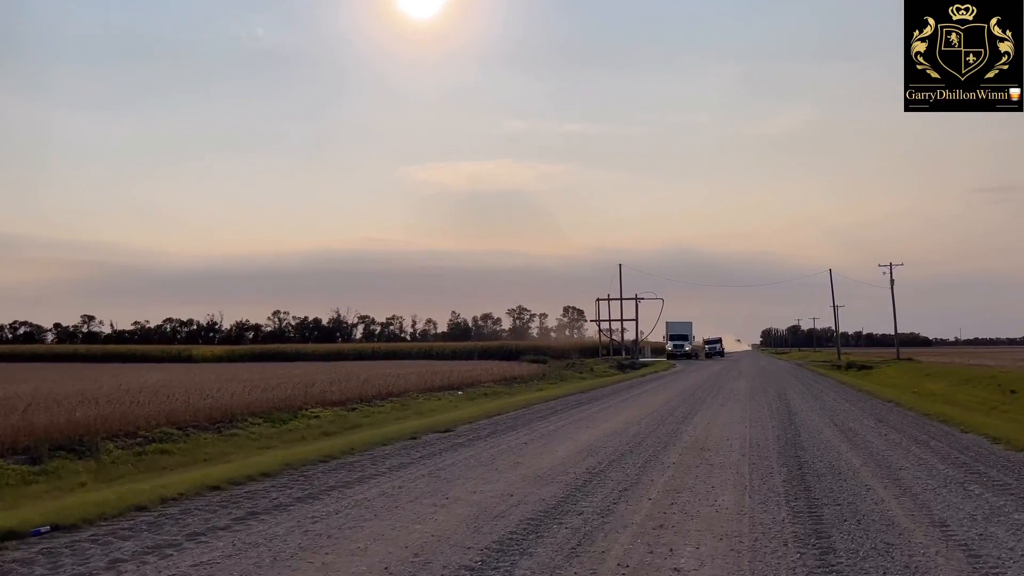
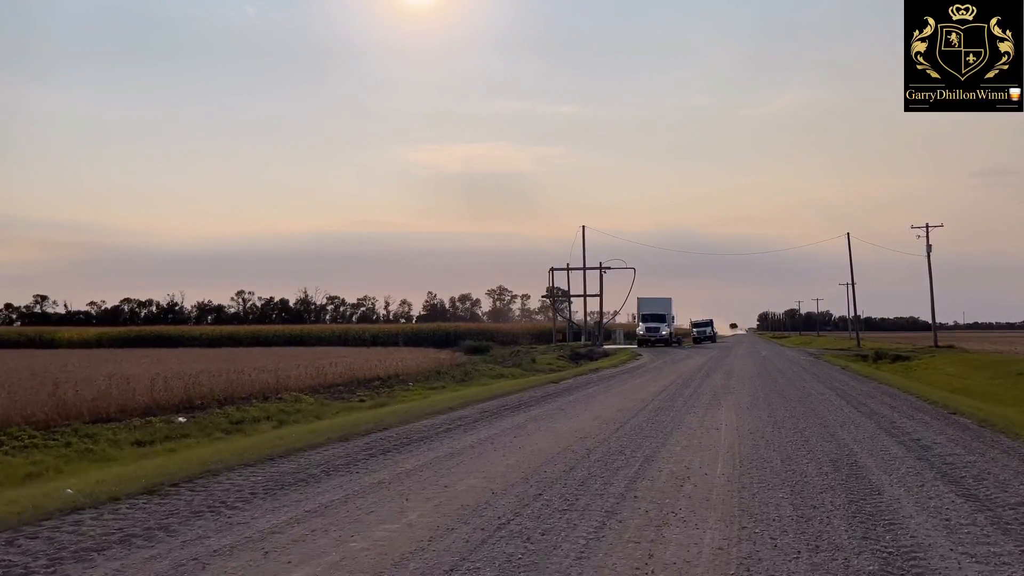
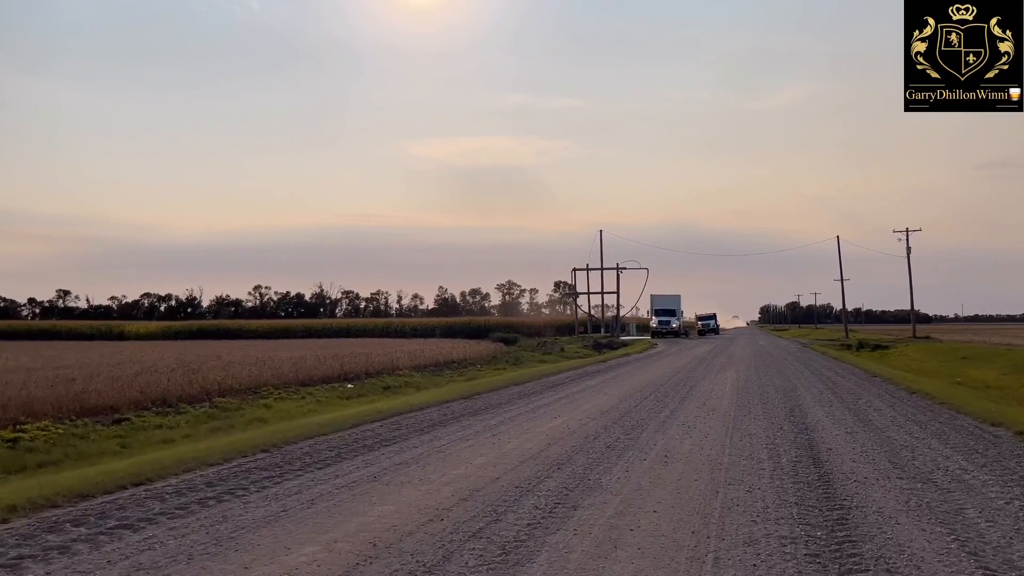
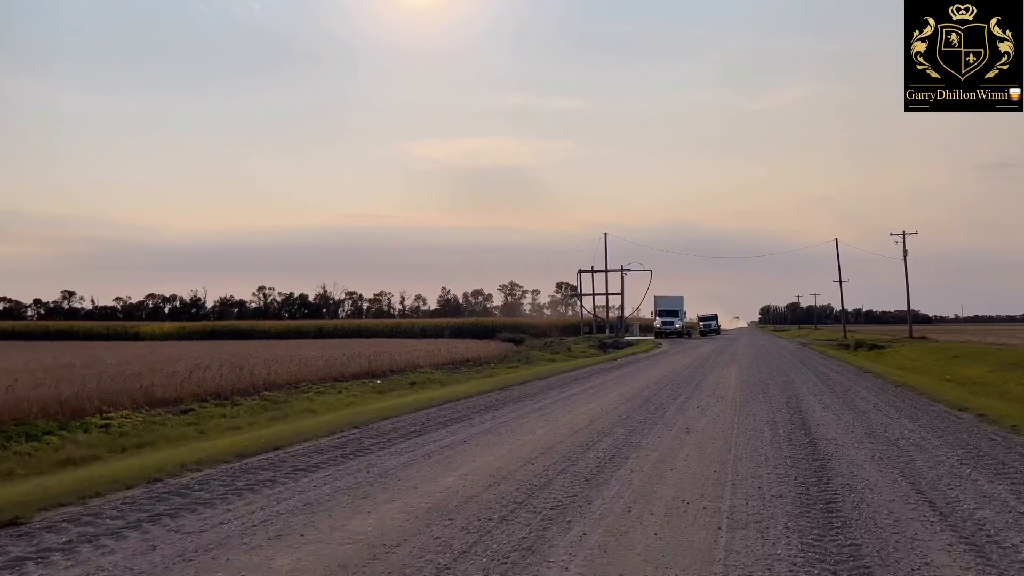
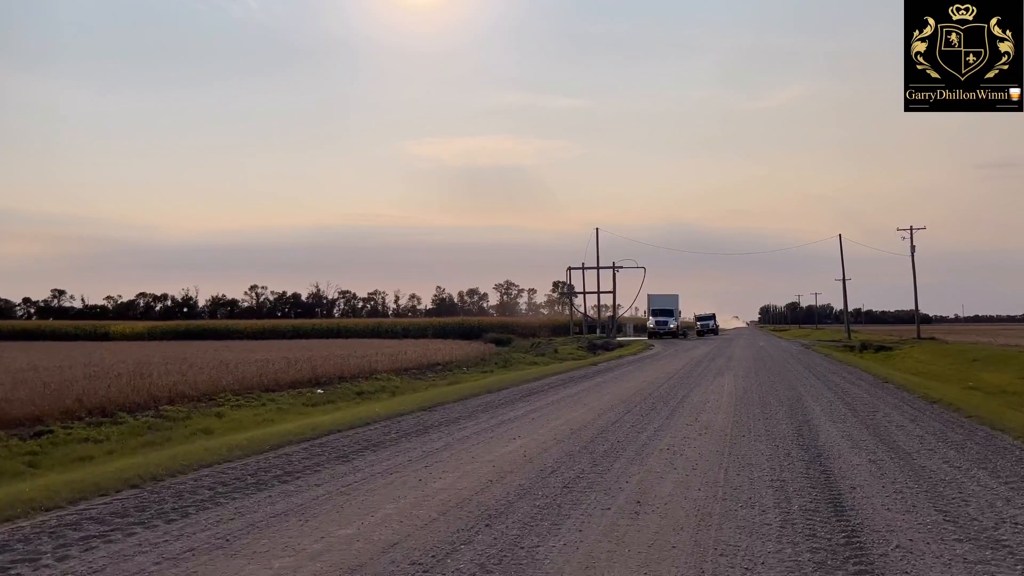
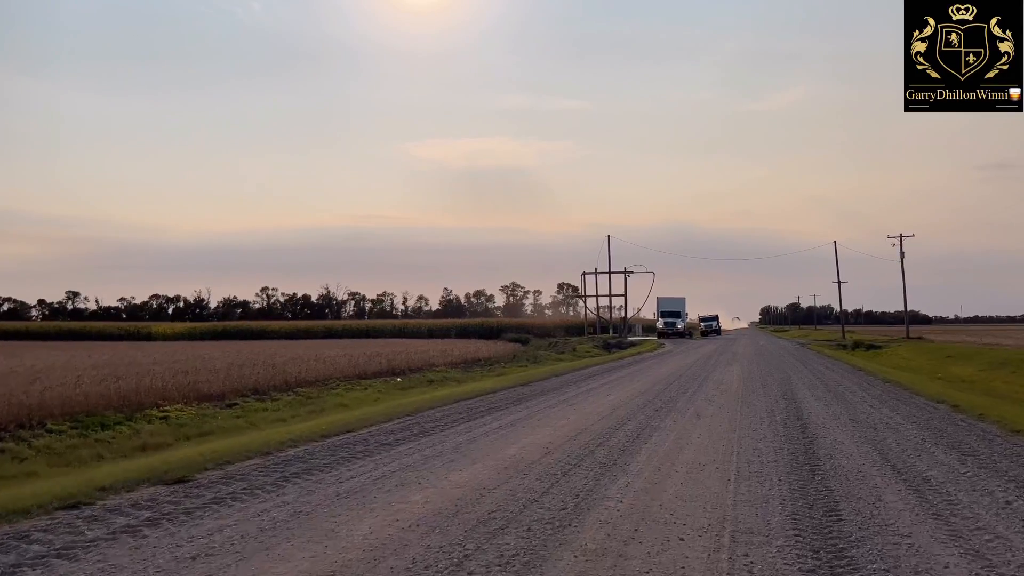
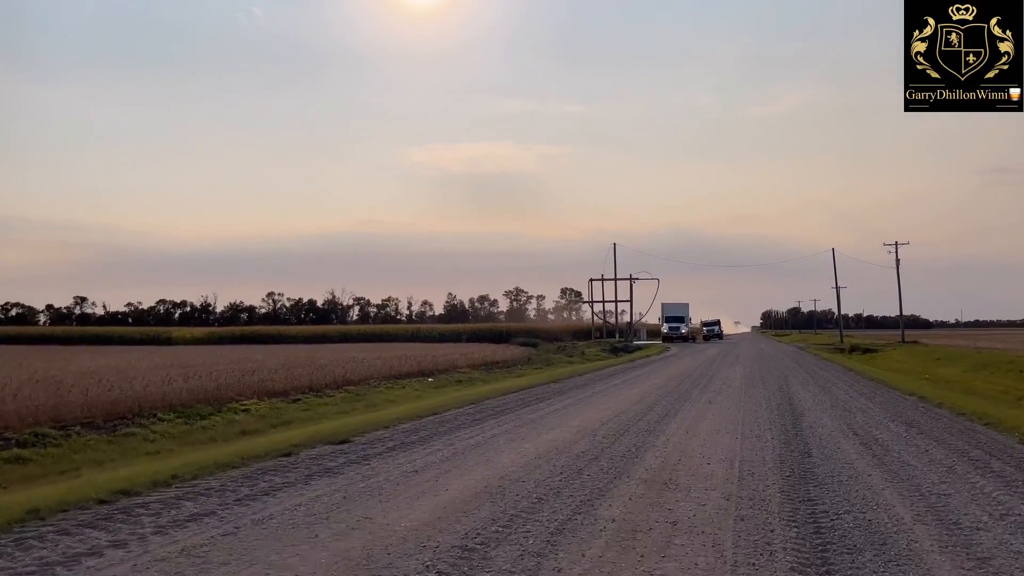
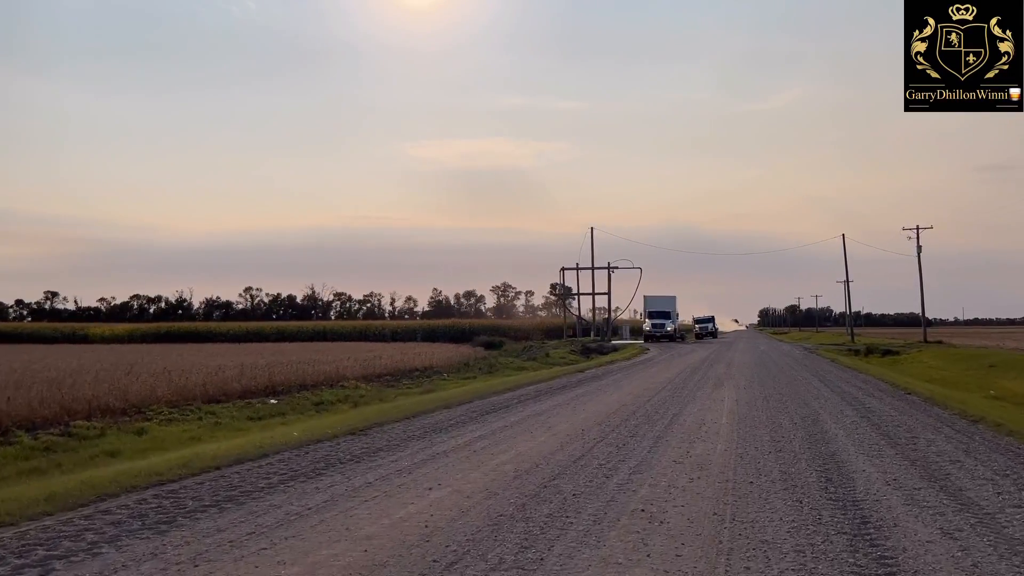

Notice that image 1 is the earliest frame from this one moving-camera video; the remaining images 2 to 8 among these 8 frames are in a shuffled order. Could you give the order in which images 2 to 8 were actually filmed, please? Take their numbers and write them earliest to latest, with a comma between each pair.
7, 6, 4, 3, 5, 8, 2
